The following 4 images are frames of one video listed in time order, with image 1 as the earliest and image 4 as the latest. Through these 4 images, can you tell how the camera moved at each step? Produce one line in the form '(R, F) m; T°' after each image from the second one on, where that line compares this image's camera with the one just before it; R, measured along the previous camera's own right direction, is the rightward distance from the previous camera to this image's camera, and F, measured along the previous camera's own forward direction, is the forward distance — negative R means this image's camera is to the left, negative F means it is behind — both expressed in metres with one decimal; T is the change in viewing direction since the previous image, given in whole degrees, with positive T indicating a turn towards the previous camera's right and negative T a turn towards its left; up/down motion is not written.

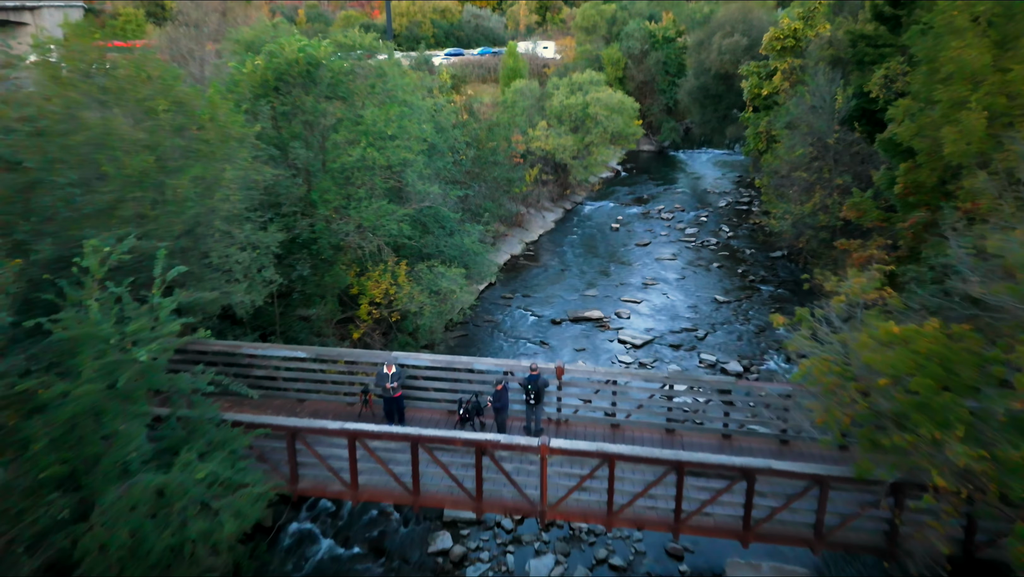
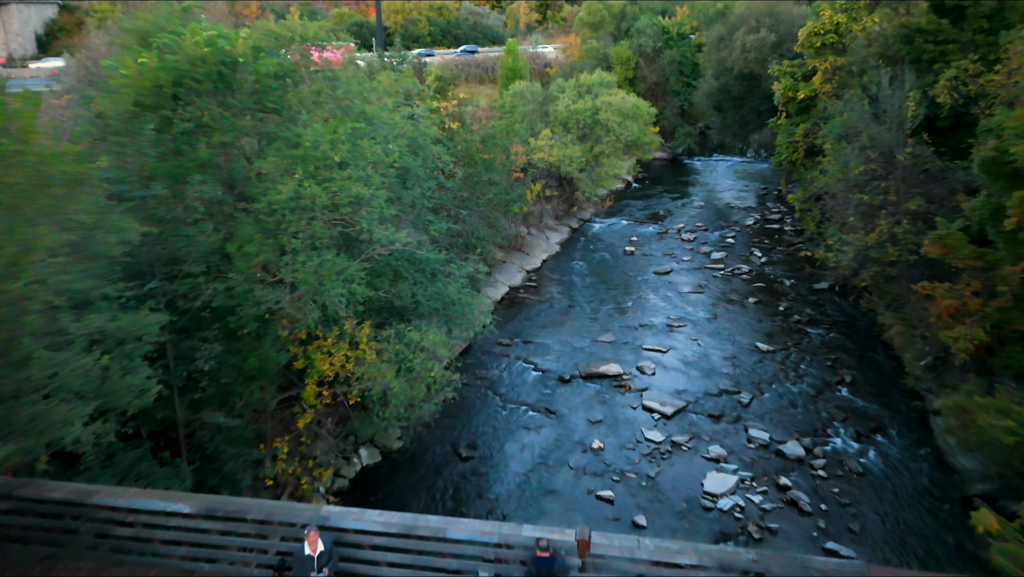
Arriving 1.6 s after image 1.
(0.0, +3.3) m; 0°
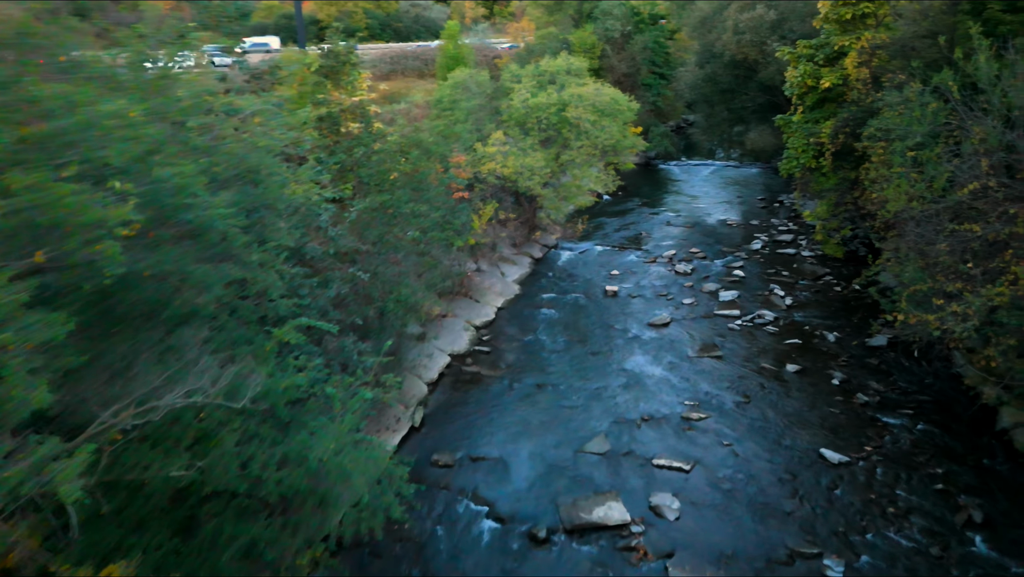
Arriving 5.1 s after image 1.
(+0.2, +5.5) m; +4°
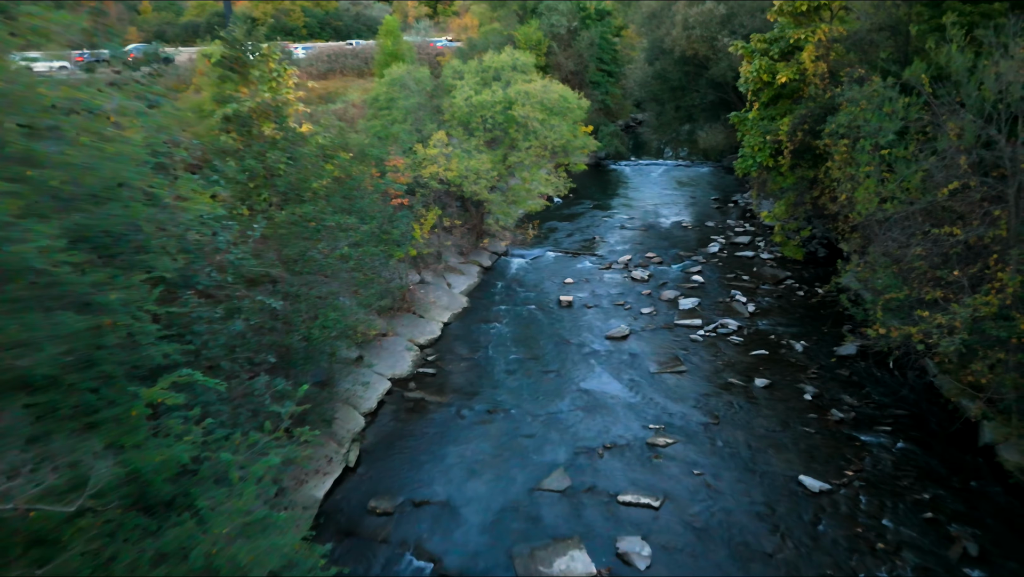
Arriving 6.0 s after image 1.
(+0.1, +1.2) m; +4°
